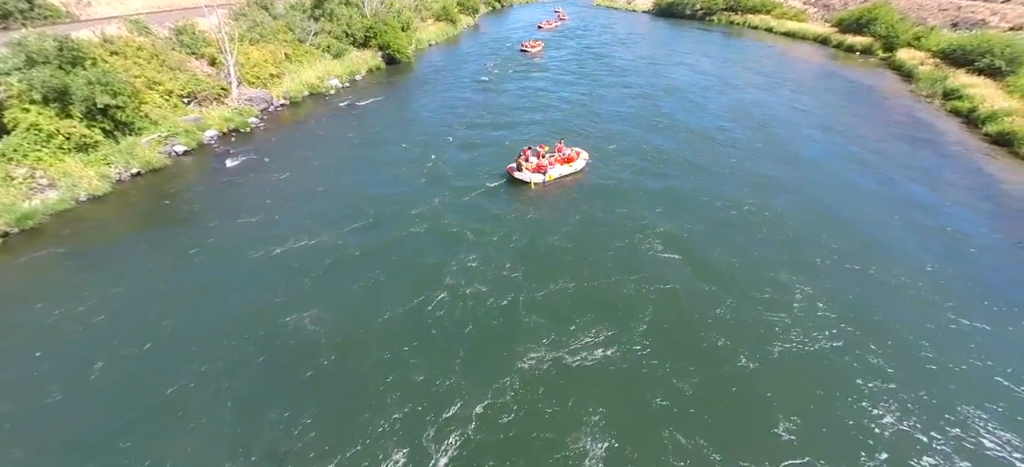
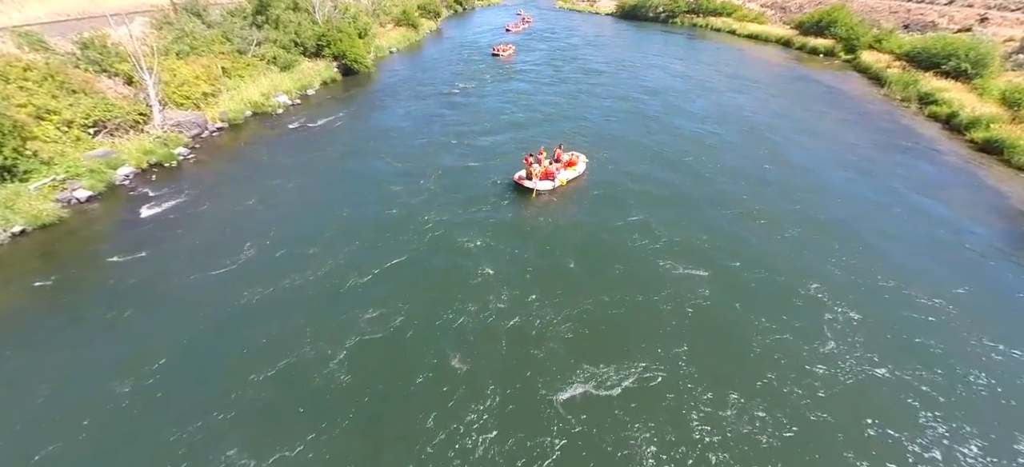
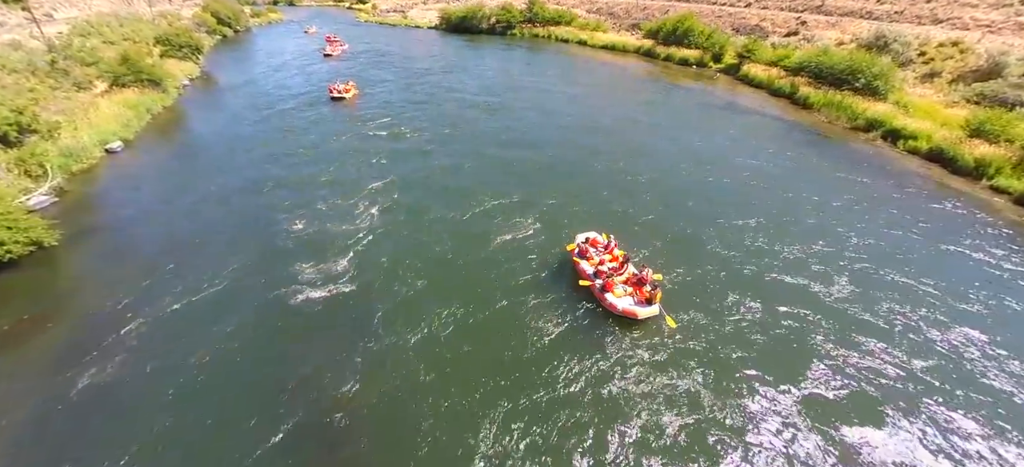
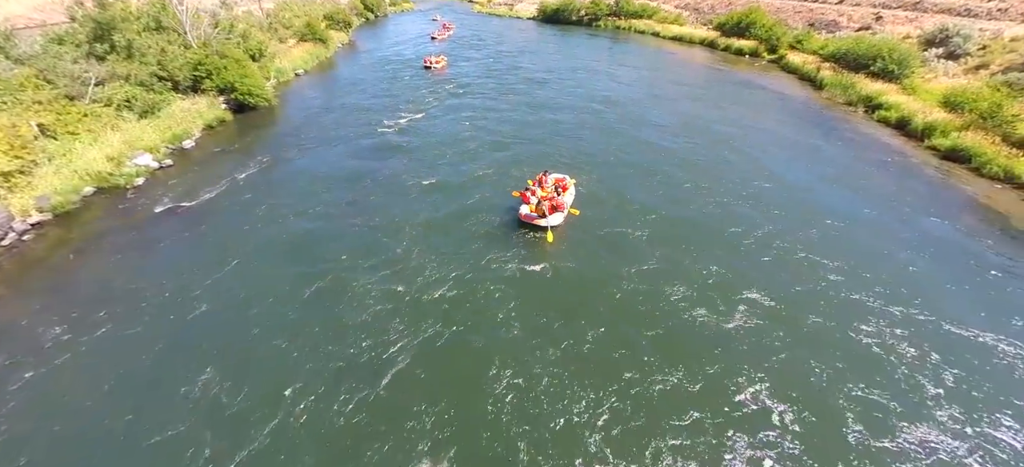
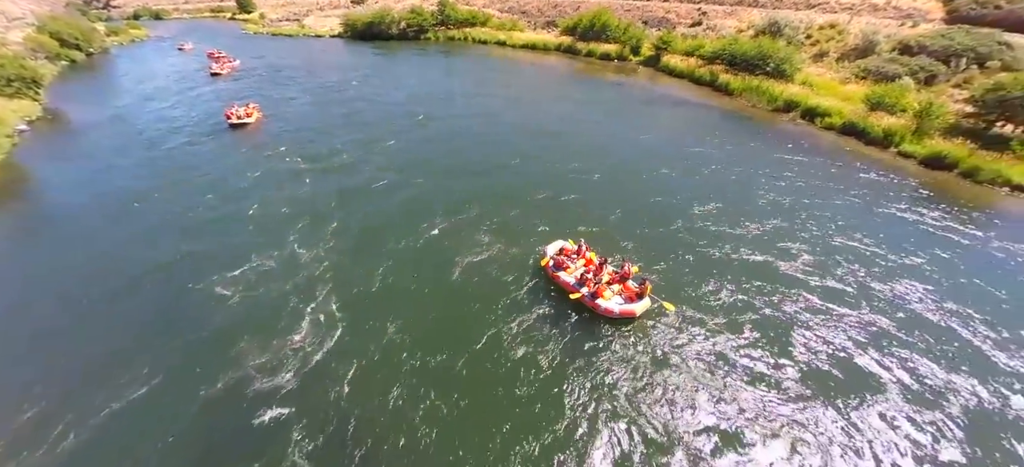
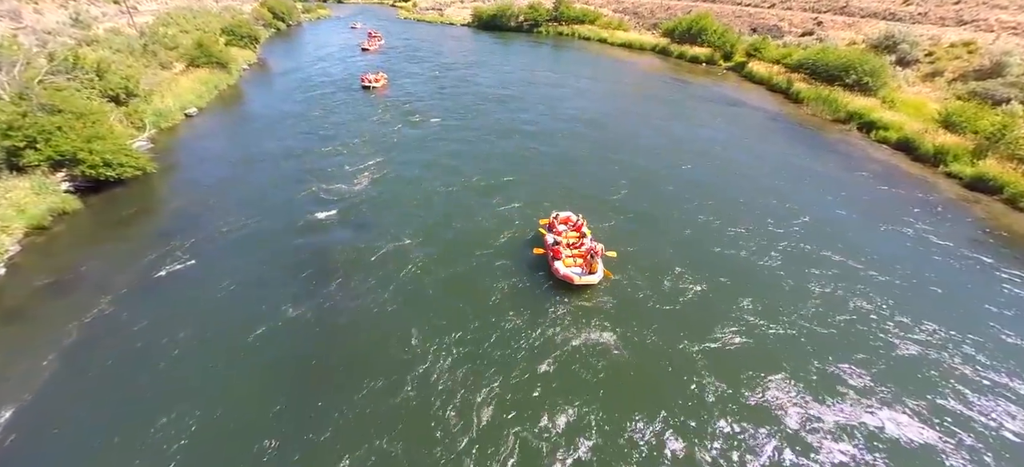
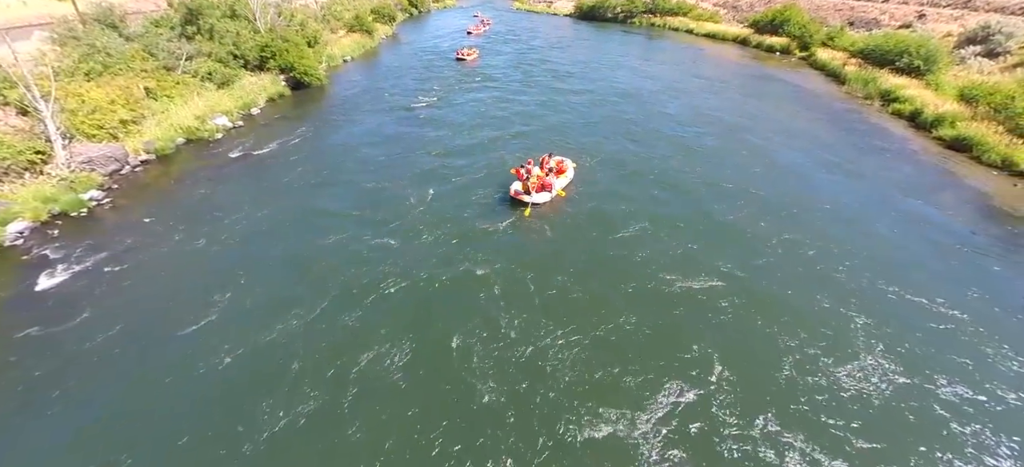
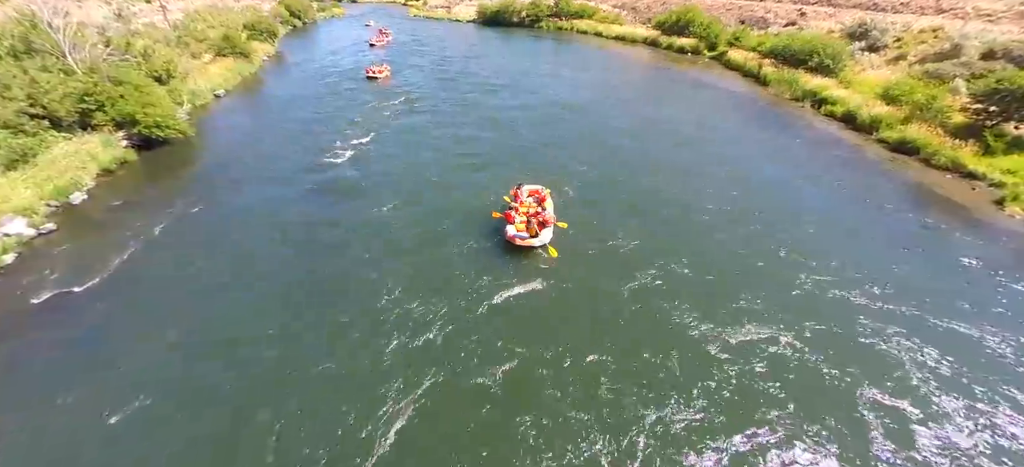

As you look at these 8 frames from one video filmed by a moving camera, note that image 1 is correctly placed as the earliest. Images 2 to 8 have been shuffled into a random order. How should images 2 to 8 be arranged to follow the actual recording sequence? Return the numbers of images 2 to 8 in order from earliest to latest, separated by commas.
2, 7, 4, 8, 6, 3, 5
